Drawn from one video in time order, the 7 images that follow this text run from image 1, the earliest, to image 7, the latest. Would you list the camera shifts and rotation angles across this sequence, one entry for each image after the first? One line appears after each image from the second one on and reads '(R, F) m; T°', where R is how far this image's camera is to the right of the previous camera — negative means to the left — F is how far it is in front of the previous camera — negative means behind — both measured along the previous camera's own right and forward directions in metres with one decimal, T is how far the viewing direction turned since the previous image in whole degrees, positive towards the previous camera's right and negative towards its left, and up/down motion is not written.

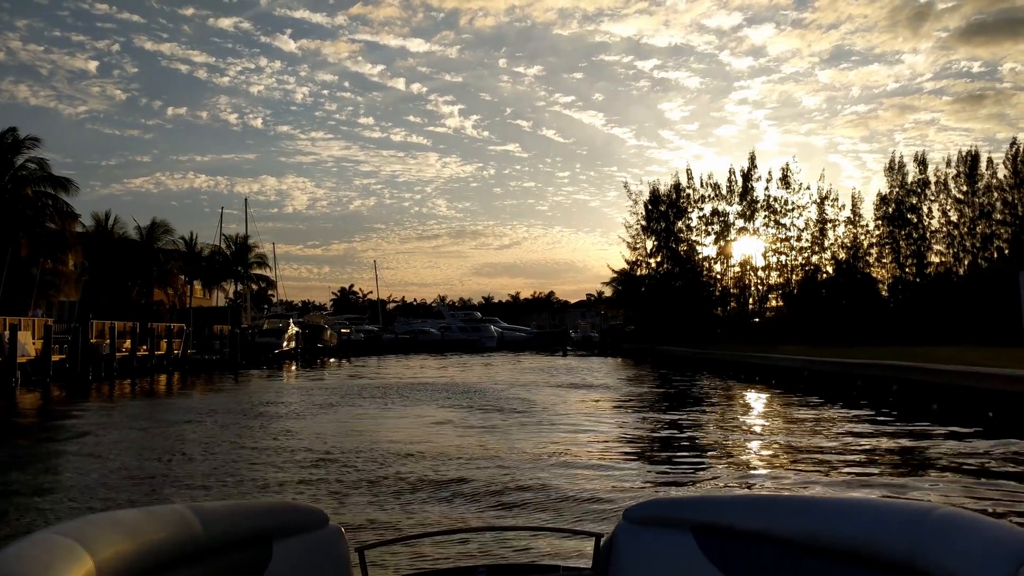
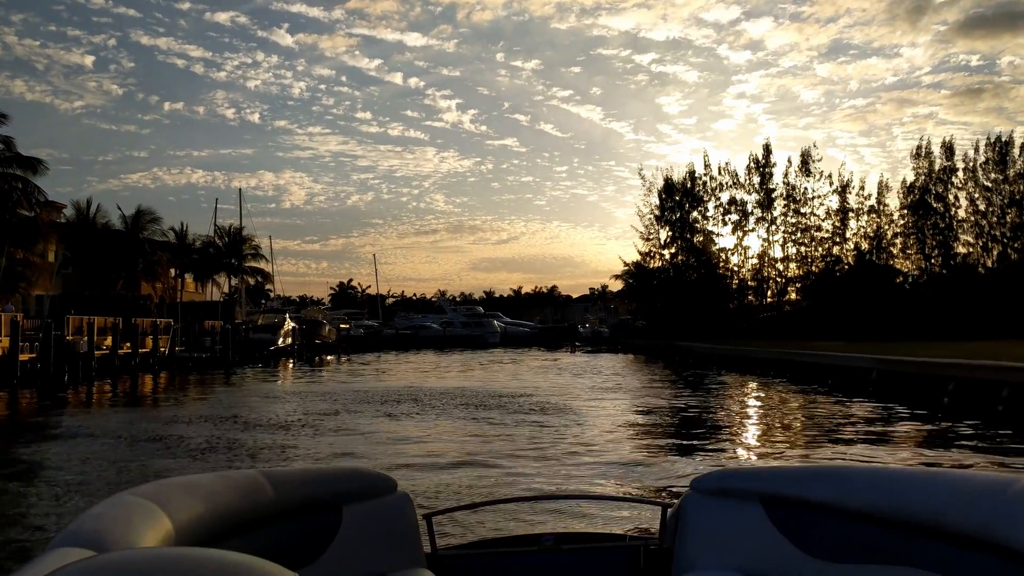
(-0.2, +1.1) m; 0°
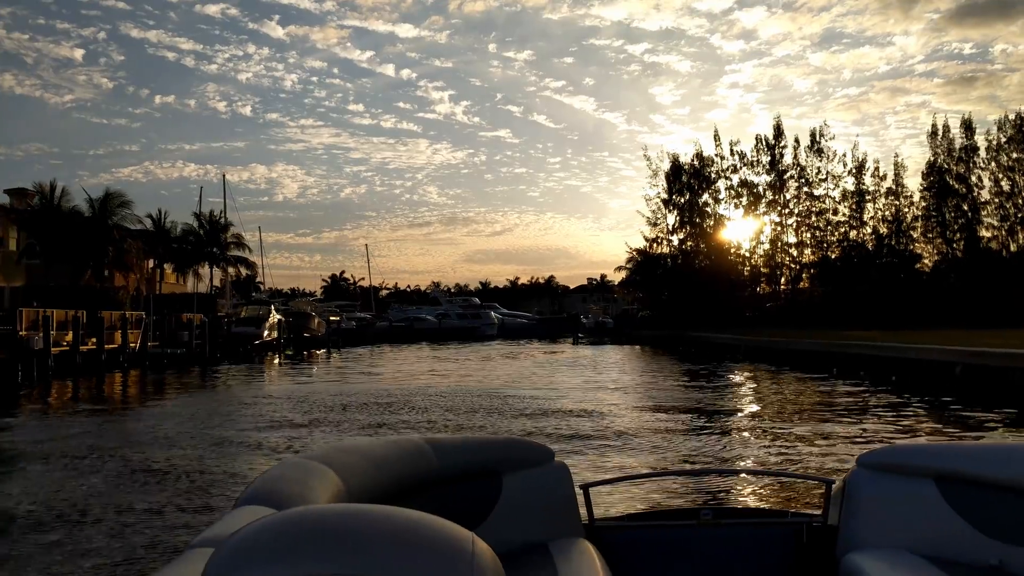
(-0.1, +1.2) m; 0°
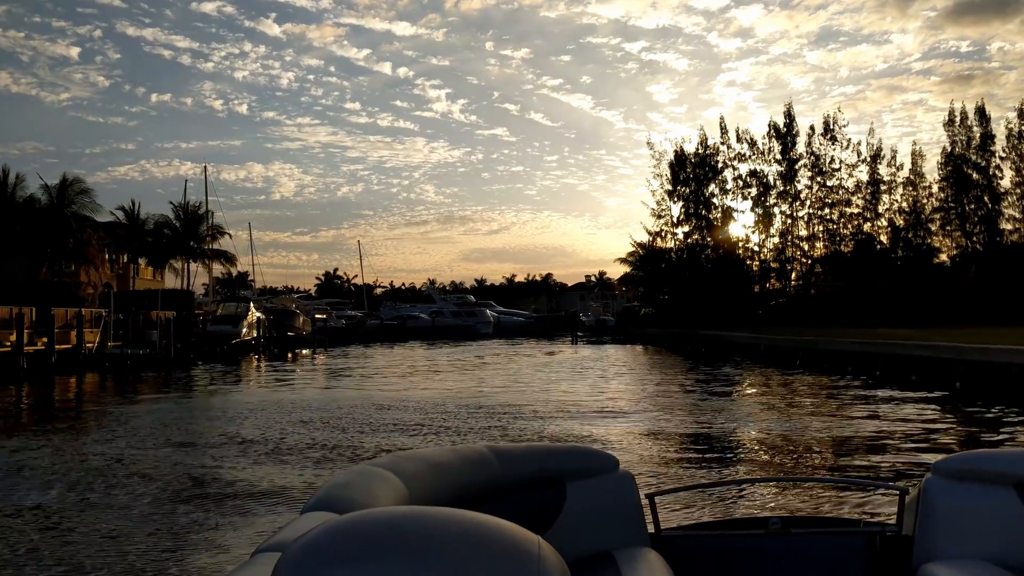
(0.0, +1.2) m; 0°
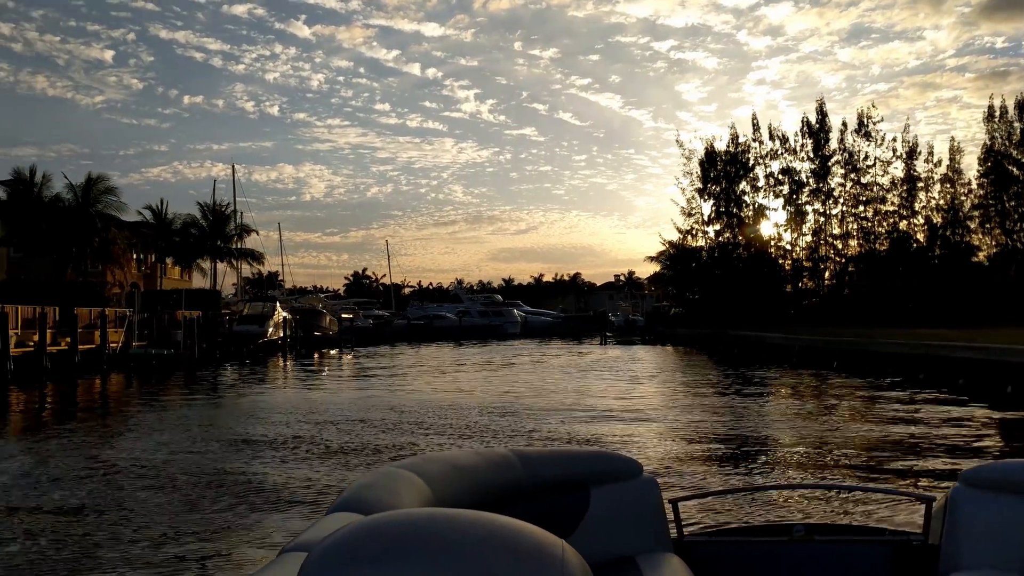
(0.0, +0.2) m; -2°
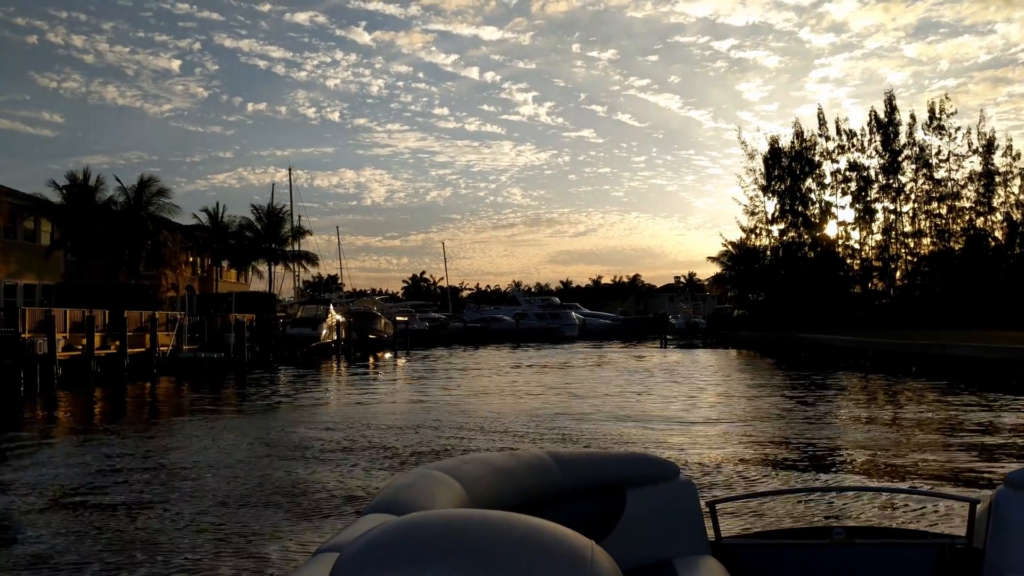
(0.0, +0.4) m; -4°
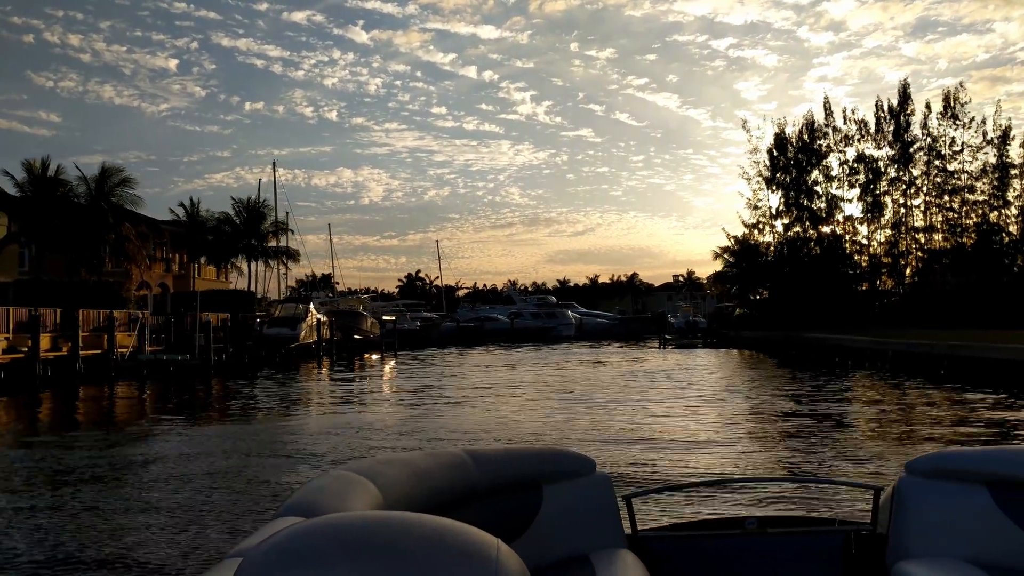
(+0.1, +0.9) m; 0°
